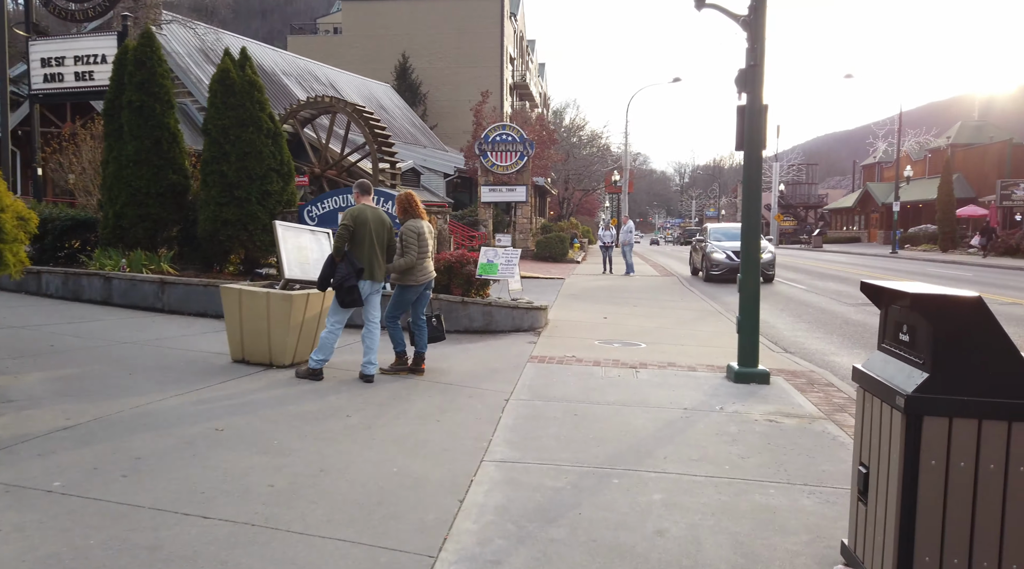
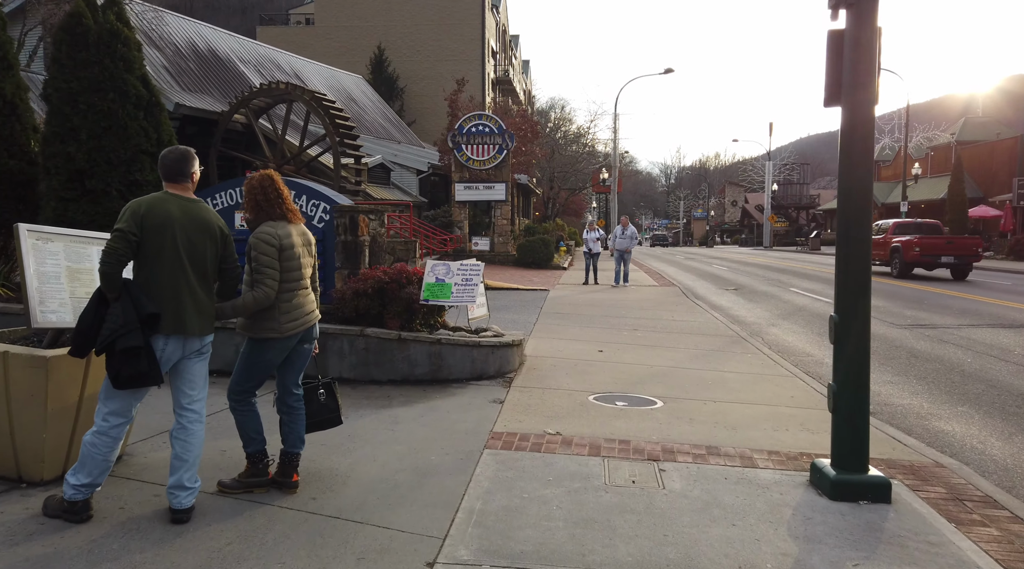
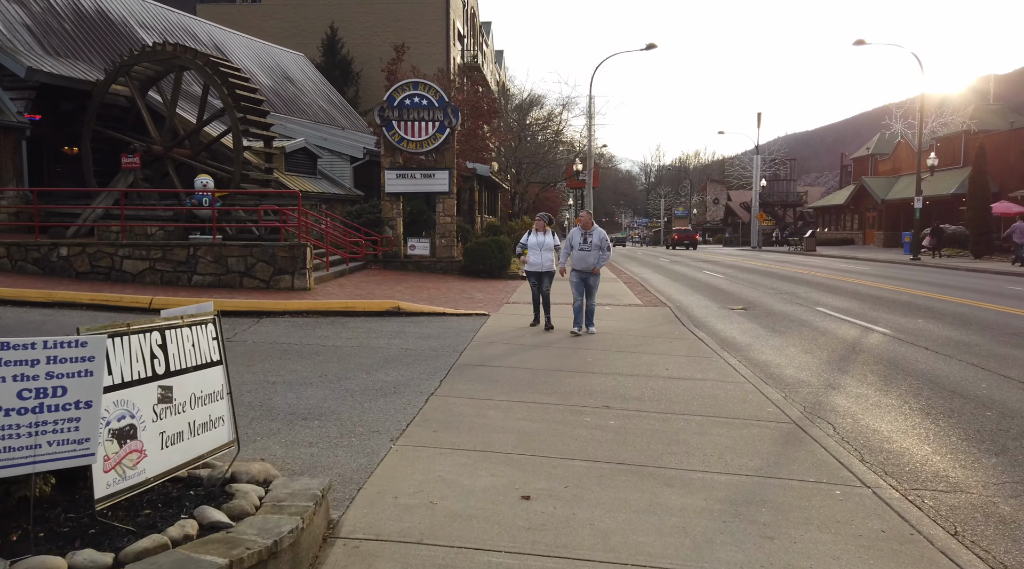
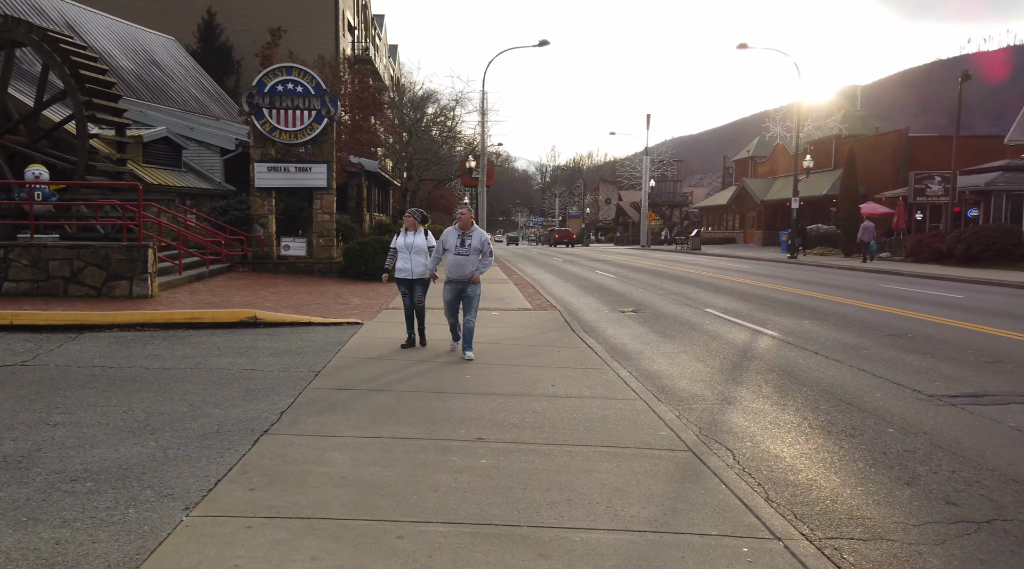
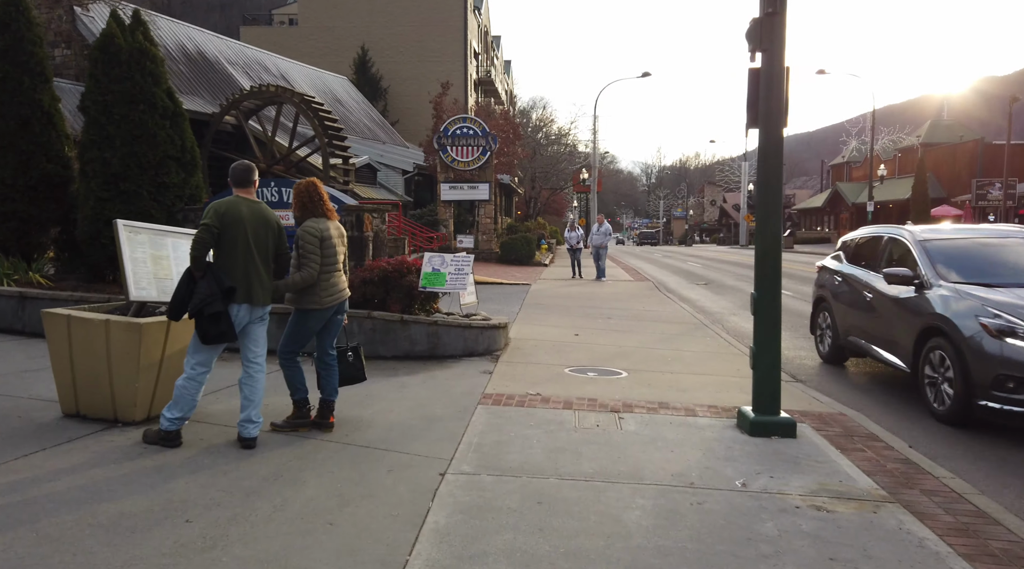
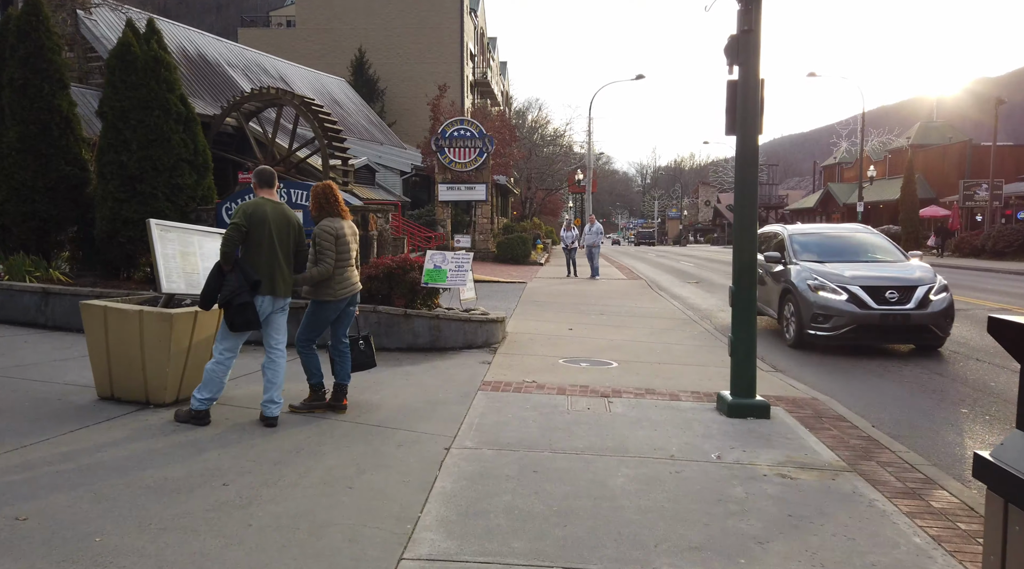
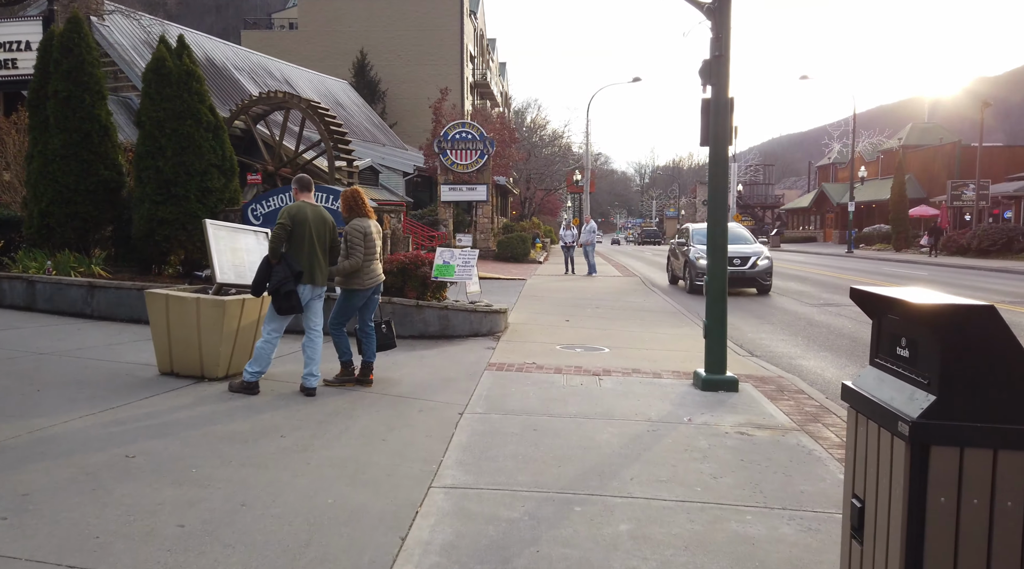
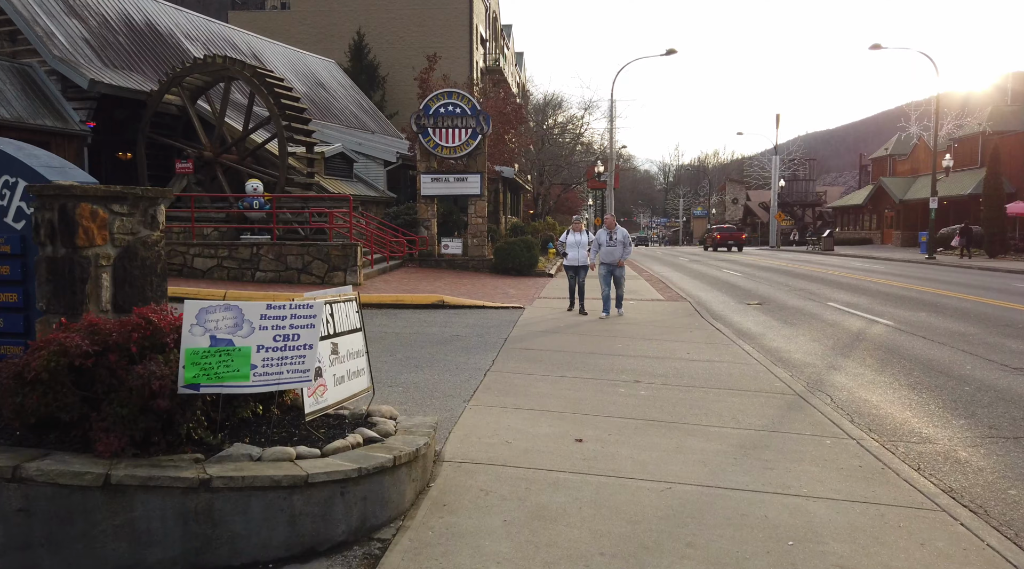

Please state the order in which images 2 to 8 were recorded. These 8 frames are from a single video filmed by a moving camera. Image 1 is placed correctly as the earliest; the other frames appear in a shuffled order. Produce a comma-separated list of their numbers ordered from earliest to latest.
7, 6, 5, 2, 8, 3, 4
